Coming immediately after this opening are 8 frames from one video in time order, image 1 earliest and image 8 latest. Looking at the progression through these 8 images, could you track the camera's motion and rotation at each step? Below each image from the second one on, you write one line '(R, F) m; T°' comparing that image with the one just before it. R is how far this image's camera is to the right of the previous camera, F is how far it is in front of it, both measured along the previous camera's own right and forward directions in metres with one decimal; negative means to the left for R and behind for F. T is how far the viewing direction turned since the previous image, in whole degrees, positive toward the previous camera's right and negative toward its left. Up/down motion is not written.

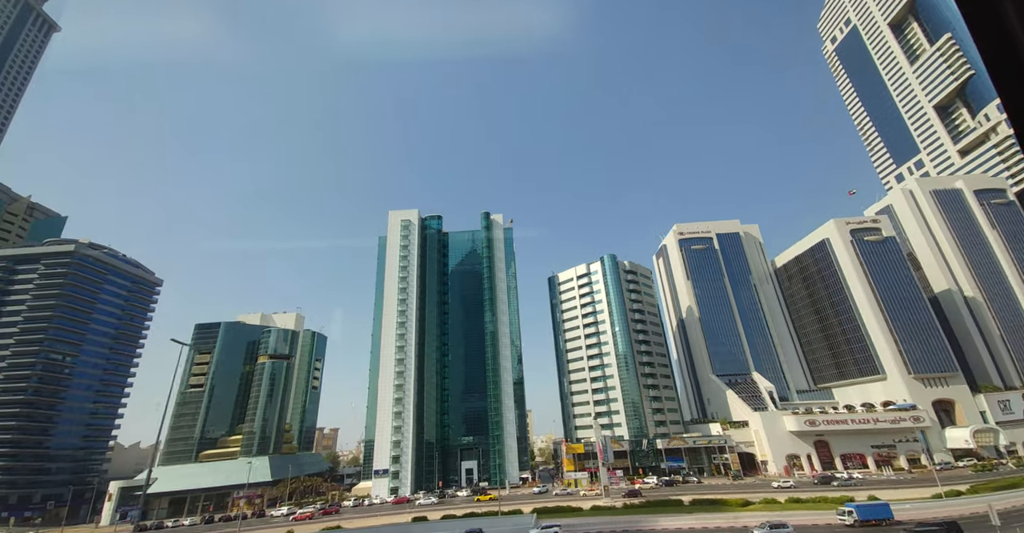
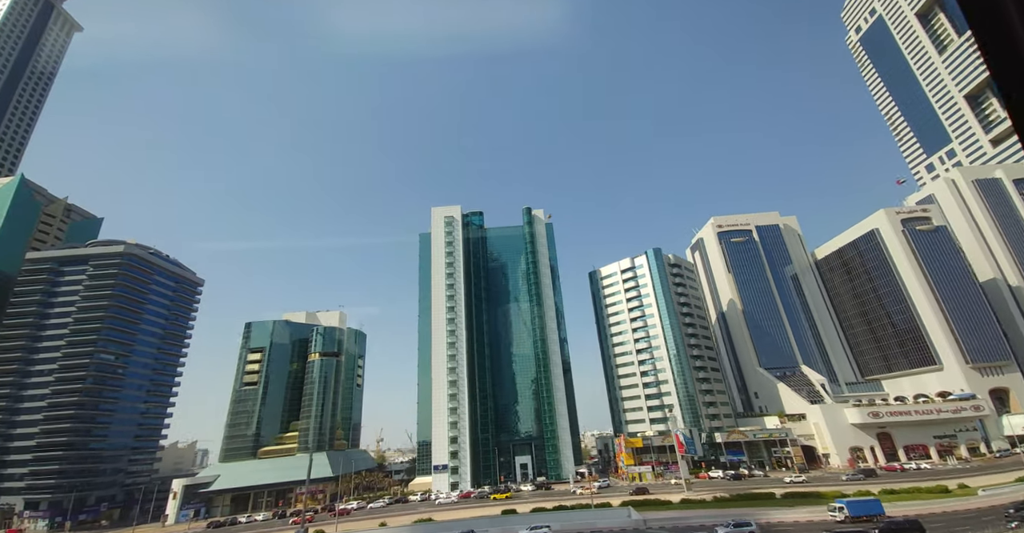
(-8.0, 0.0) m; -1°
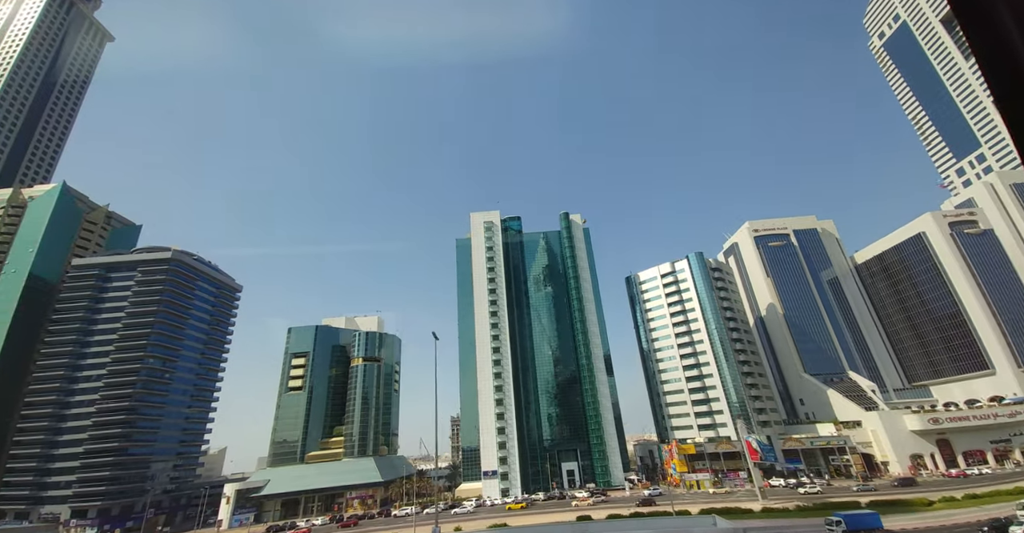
(-6.6, +0.1) m; -1°
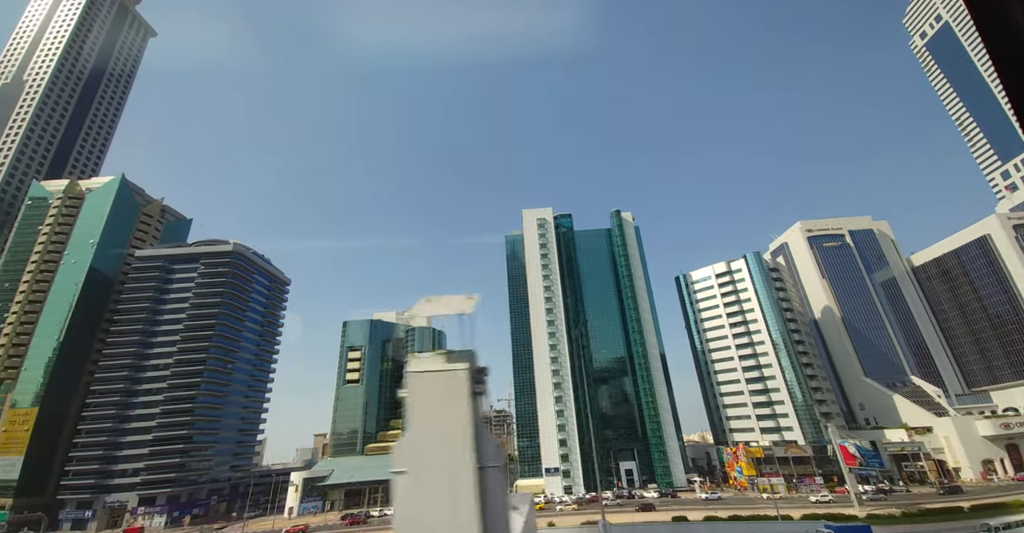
(-8.4, +0.1) m; -2°
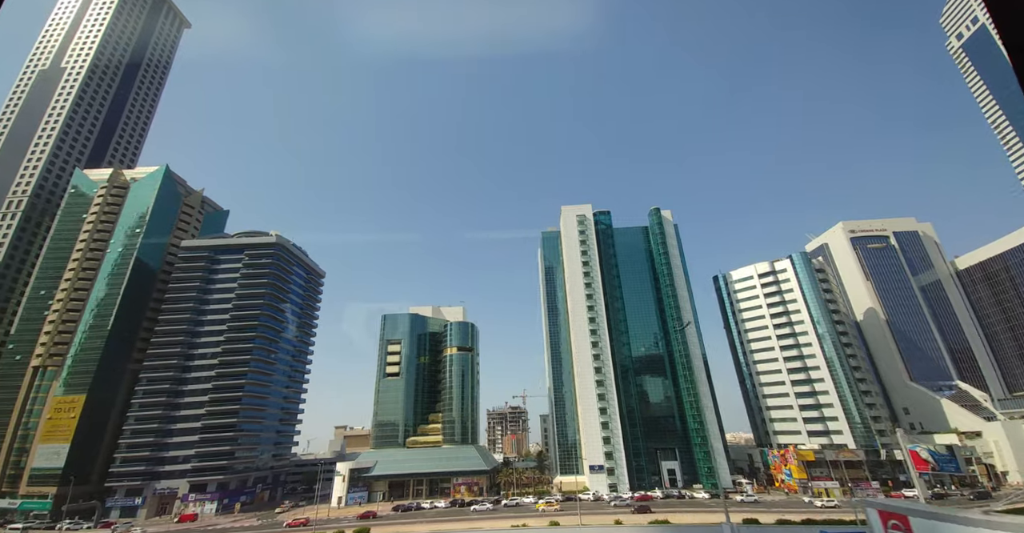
(-5.9, +0.2) m; -1°
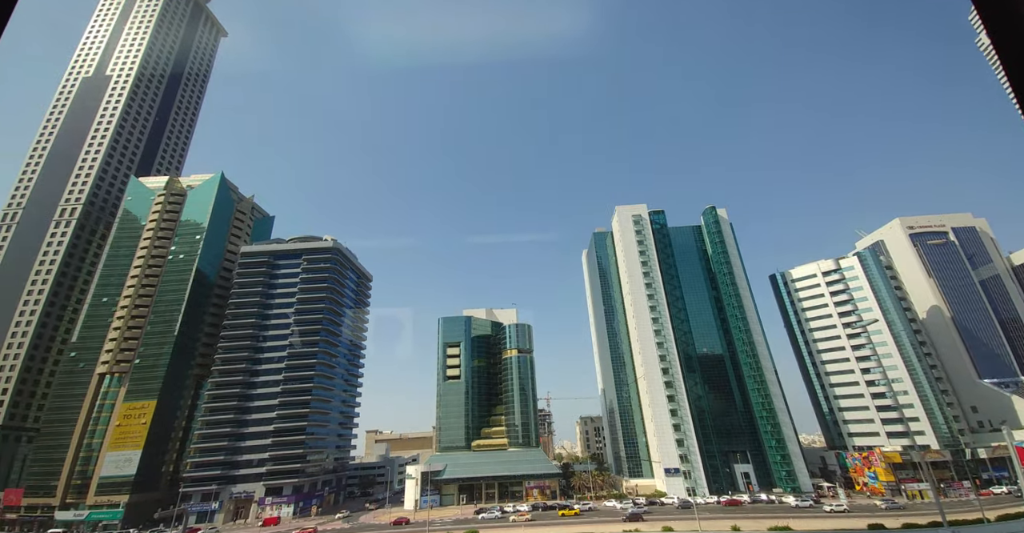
(-9.7, +0.4) m; -1°
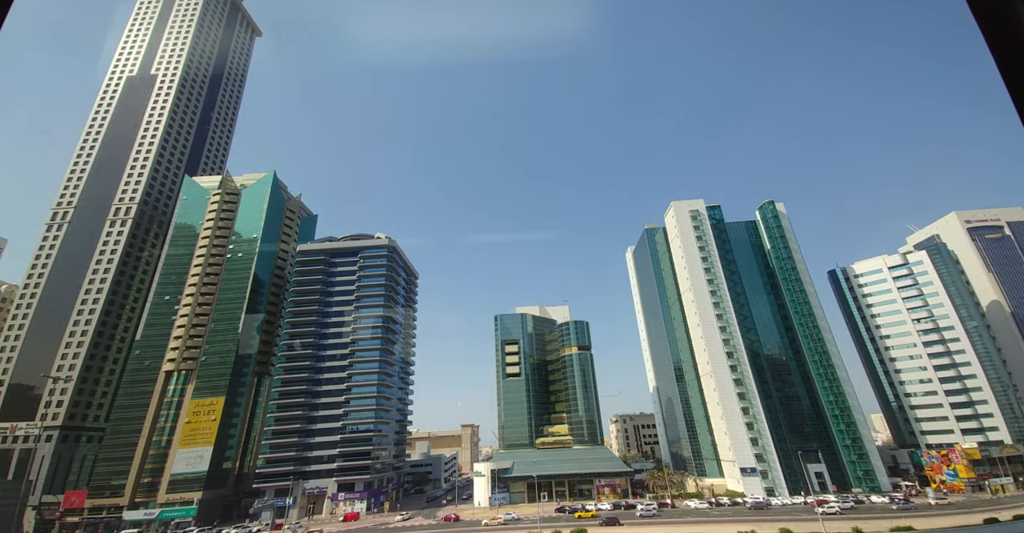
(-10.3, +0.3) m; -1°
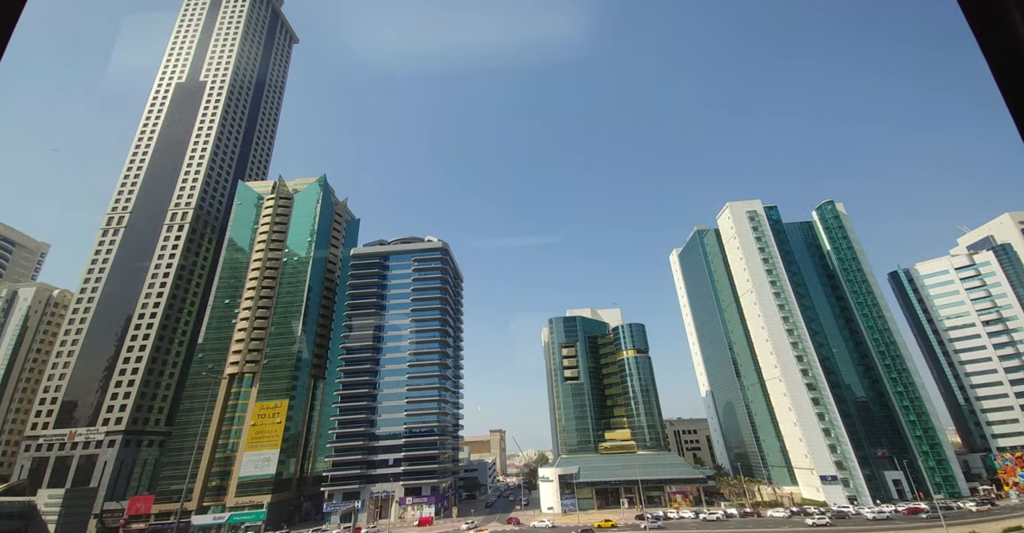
(-9.1, +0.4) m; -1°
